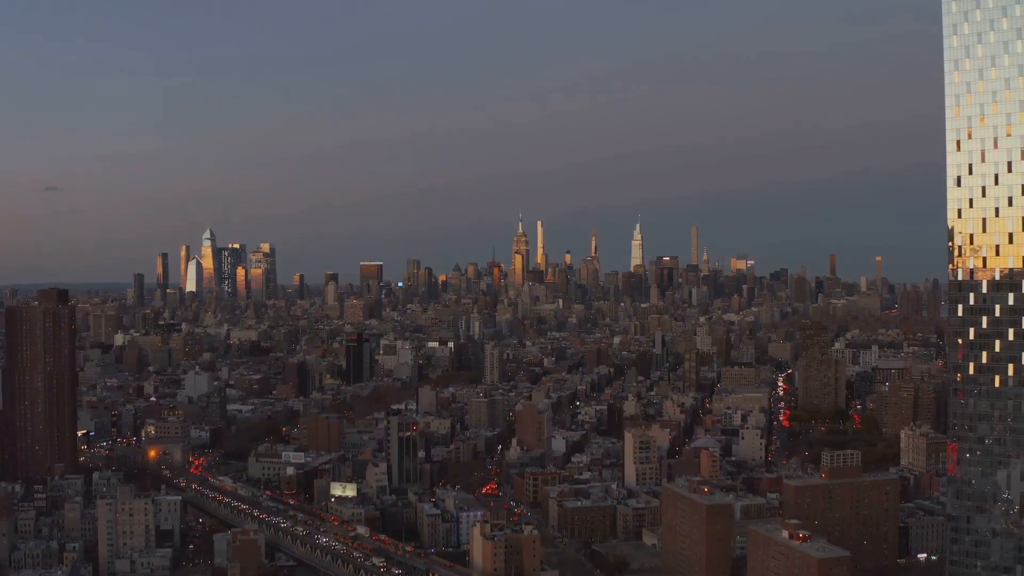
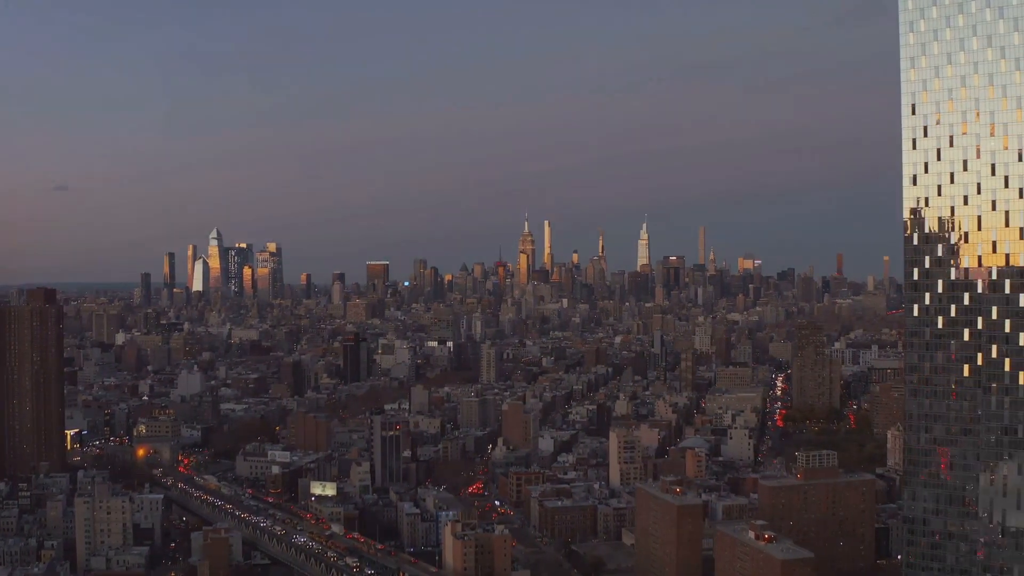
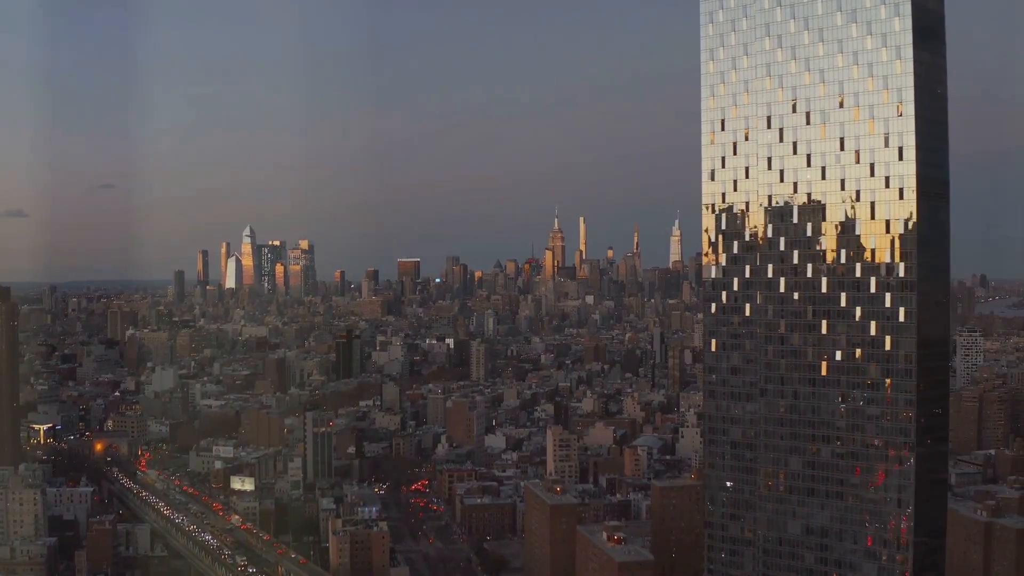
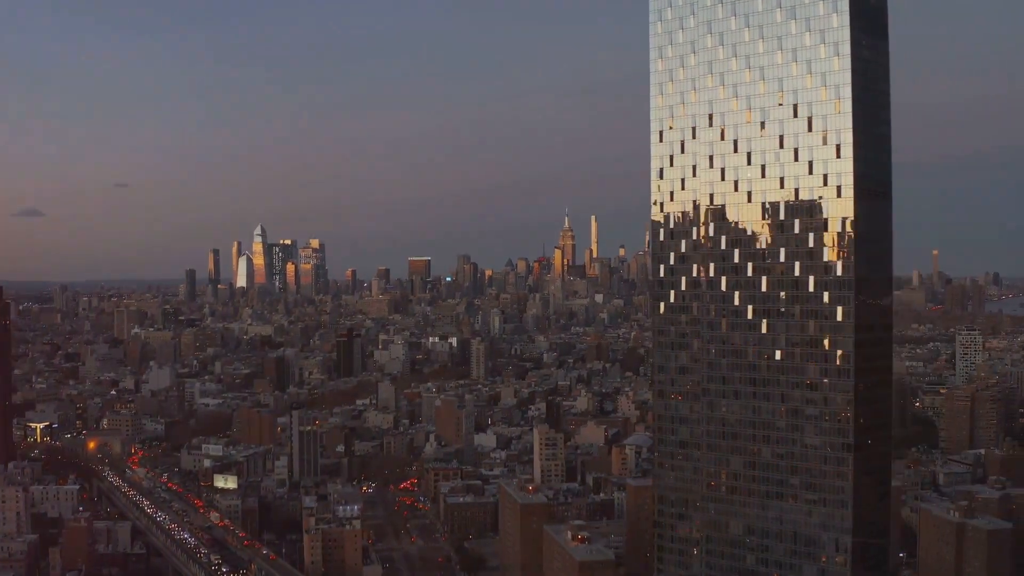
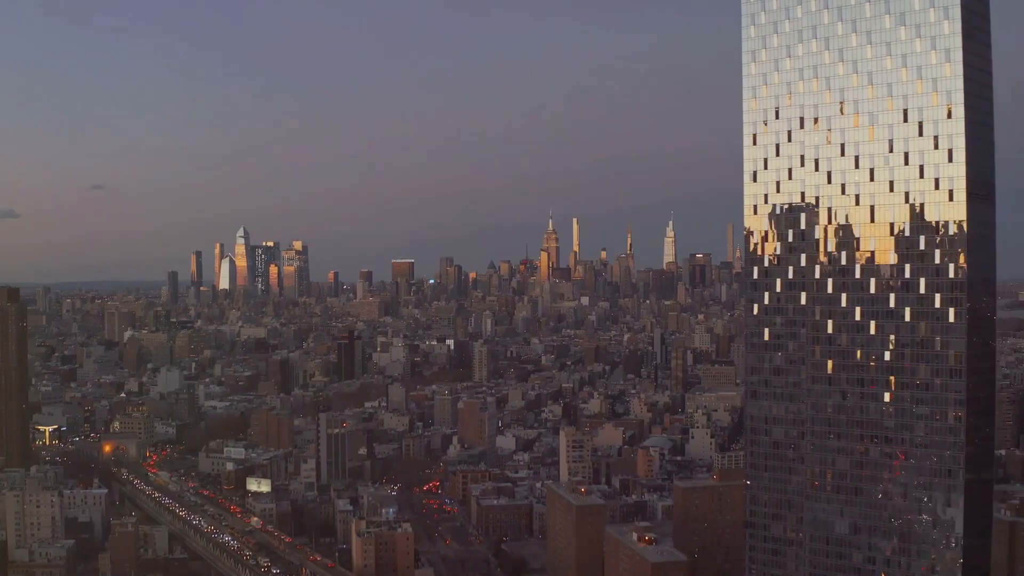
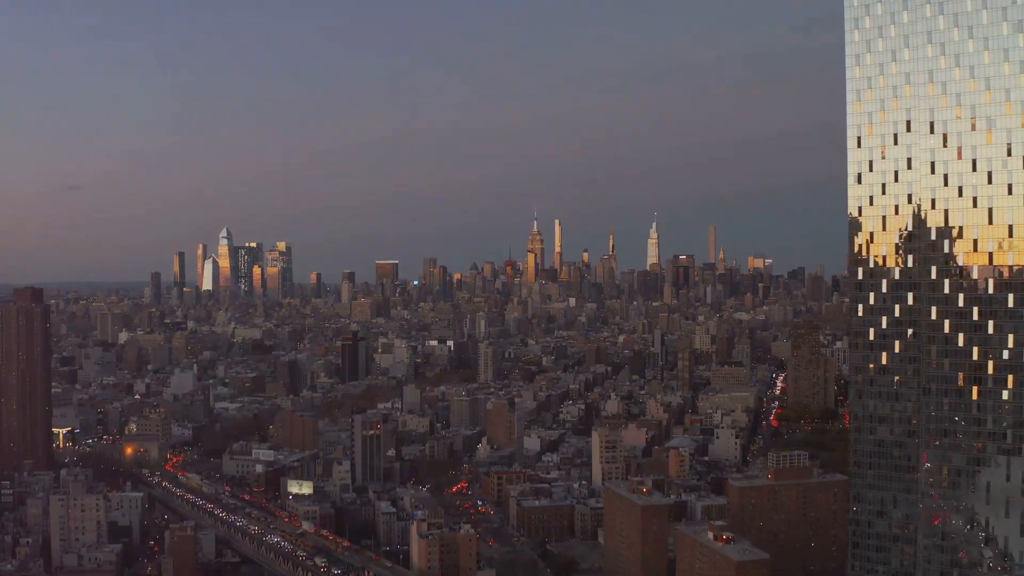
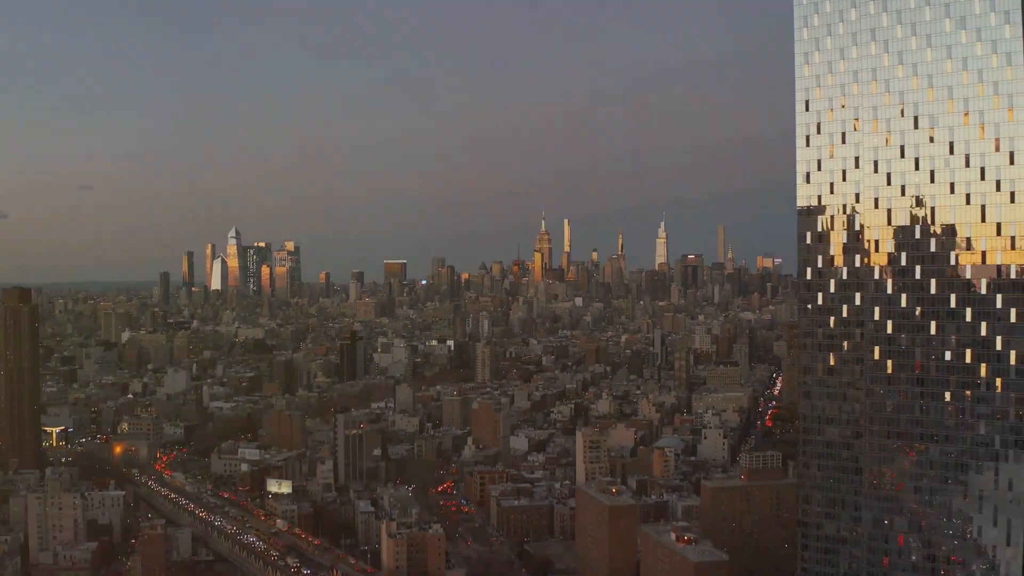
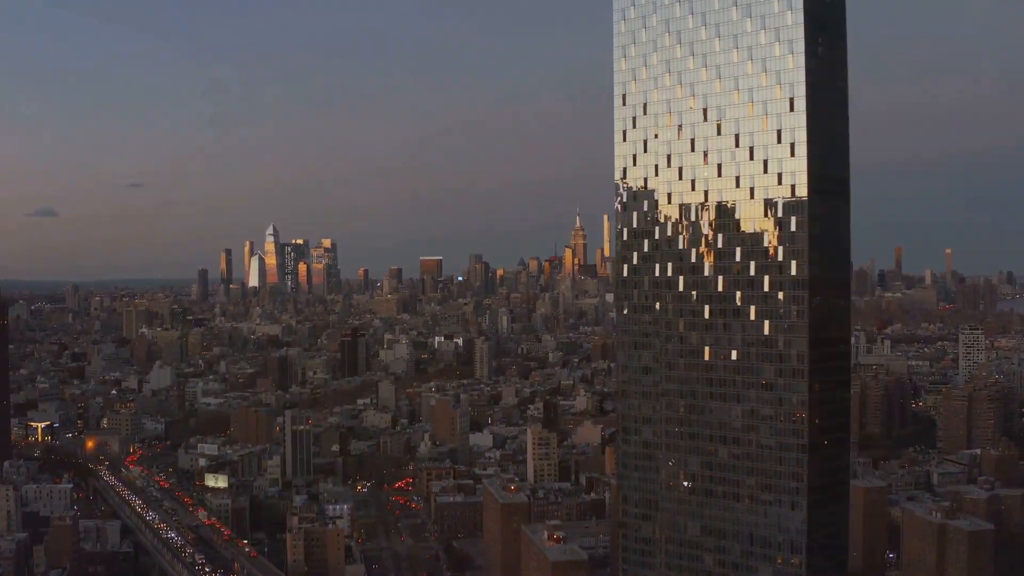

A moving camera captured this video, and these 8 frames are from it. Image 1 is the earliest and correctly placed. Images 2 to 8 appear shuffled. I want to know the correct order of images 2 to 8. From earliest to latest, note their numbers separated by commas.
2, 6, 7, 5, 3, 4, 8
